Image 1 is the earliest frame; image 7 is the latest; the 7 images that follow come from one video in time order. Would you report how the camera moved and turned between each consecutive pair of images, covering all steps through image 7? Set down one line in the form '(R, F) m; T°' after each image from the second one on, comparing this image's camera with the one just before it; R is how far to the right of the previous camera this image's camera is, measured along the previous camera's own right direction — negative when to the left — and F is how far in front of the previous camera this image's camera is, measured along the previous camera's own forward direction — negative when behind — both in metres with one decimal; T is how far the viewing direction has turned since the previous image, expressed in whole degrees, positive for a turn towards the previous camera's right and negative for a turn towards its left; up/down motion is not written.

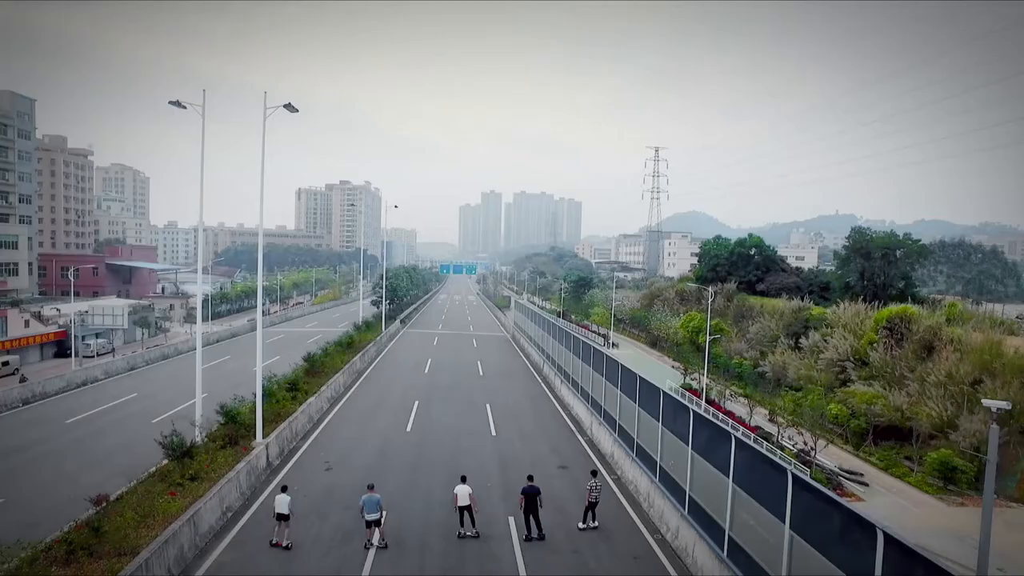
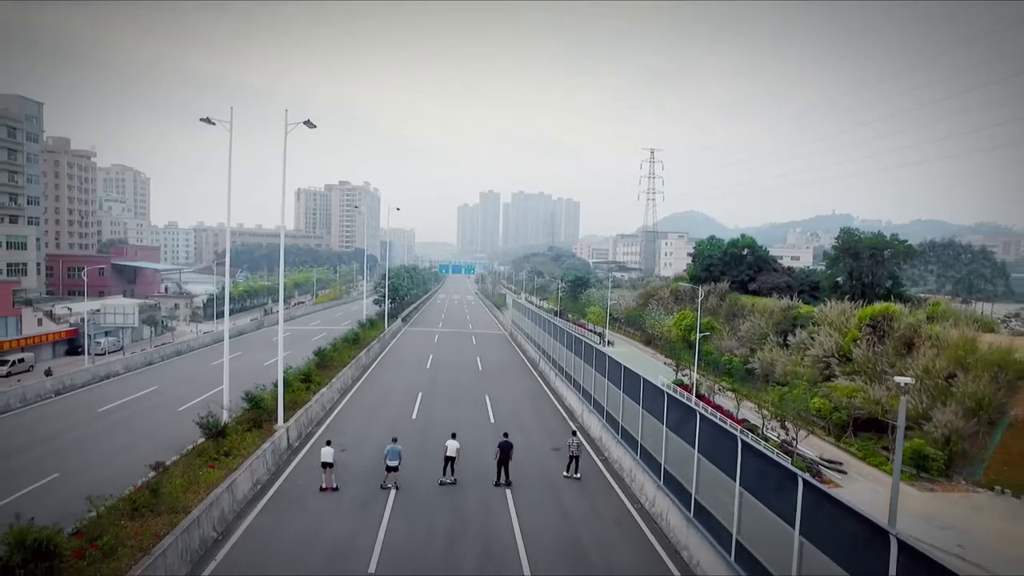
(0.0, -1.2) m; 0°
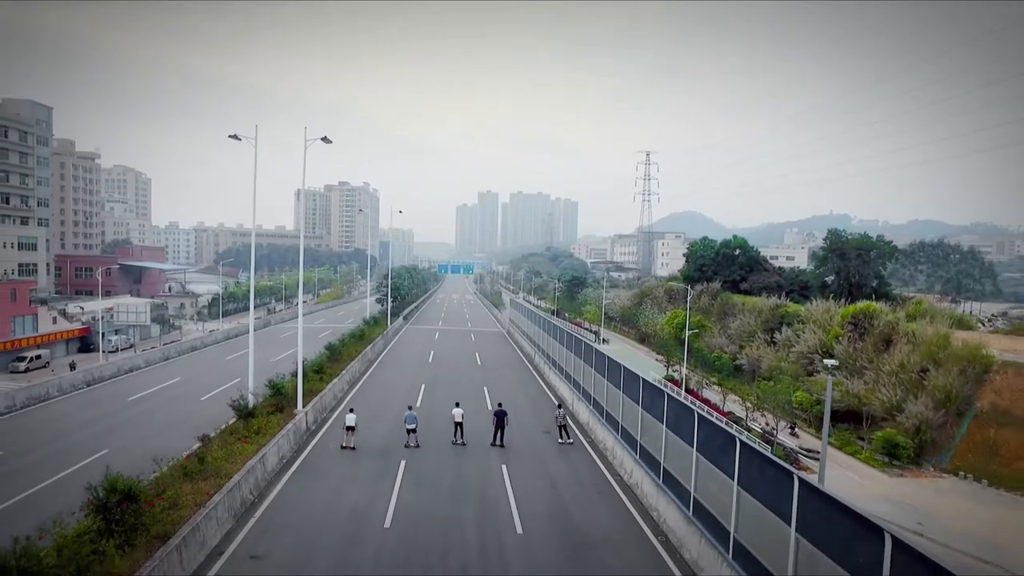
(+0.1, -1.4) m; 0°
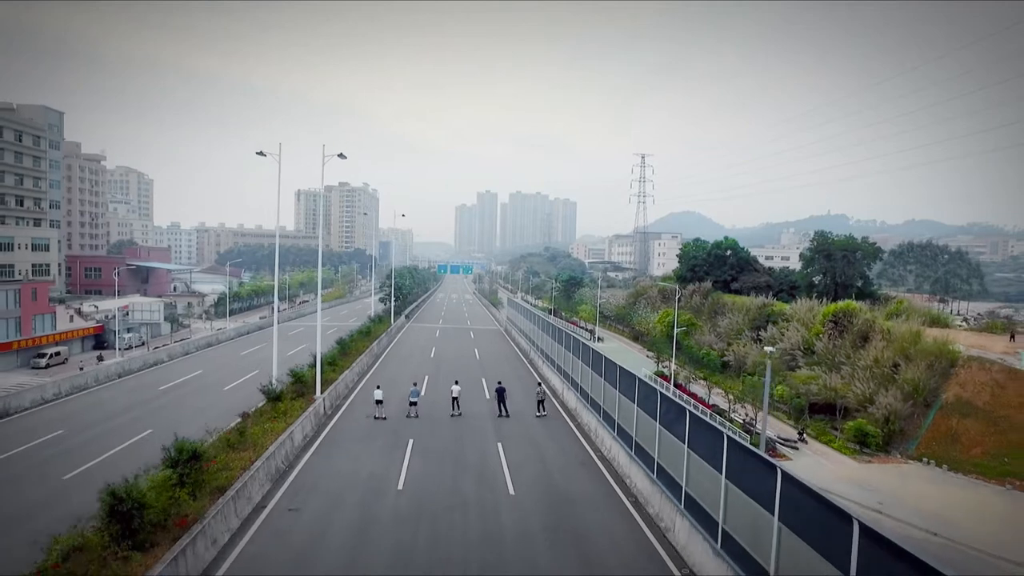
(+0.1, -1.7) m; 0°
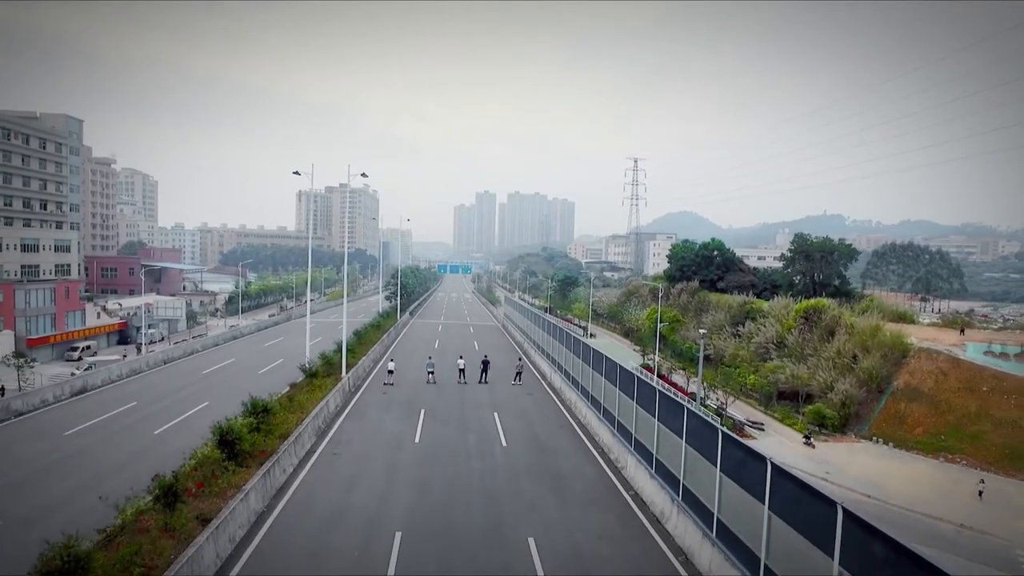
(+0.1, -3.0) m; 0°
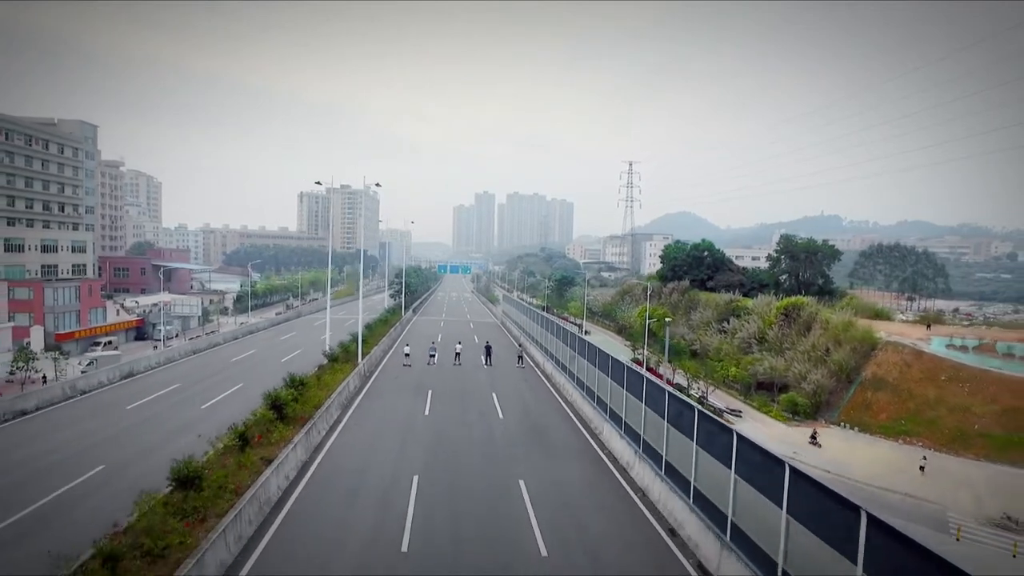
(+0.1, -2.4) m; 0°
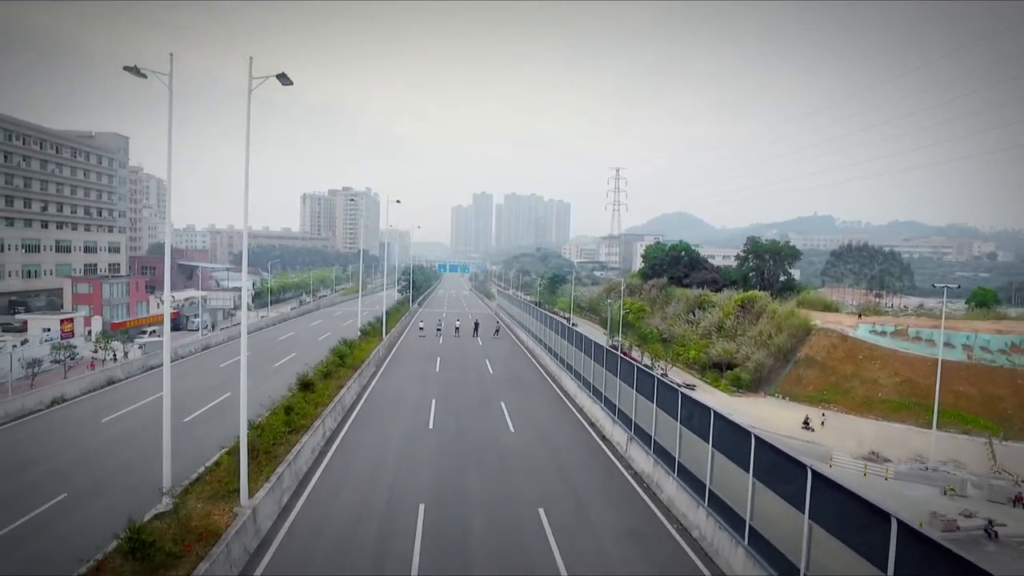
(+0.4, -6.1) m; 0°
